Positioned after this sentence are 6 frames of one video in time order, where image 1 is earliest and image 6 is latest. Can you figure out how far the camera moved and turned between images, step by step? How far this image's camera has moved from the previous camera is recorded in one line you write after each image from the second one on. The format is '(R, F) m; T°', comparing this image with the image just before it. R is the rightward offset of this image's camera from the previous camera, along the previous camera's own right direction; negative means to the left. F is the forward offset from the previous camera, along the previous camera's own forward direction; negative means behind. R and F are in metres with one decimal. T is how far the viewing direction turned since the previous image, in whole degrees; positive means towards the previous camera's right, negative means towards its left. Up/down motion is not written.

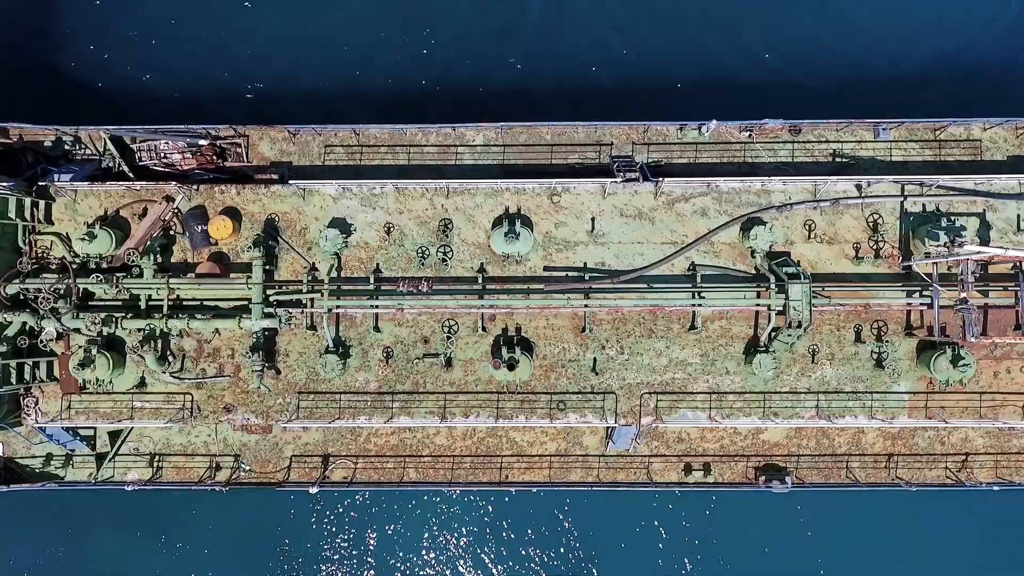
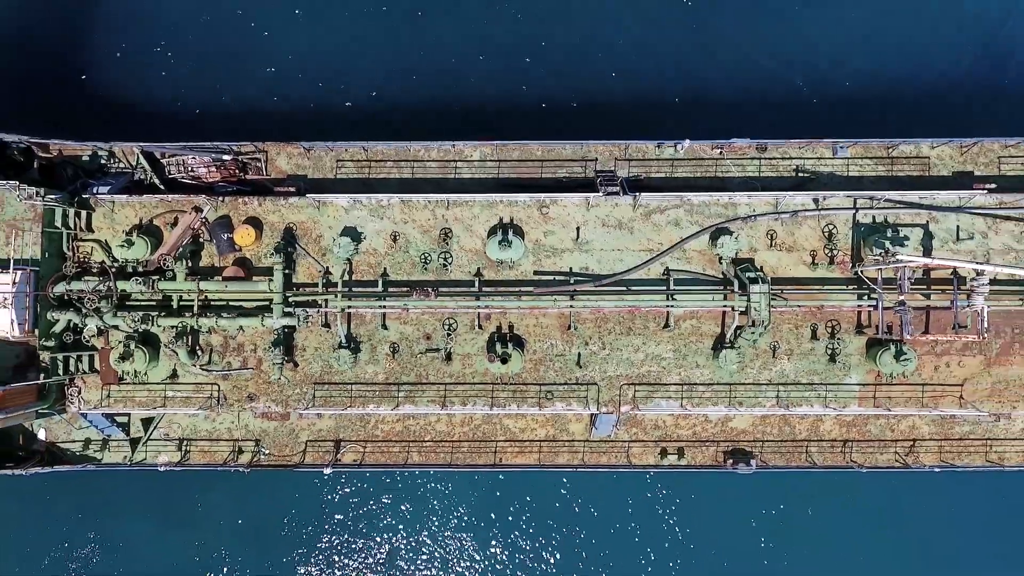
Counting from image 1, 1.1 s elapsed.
(+0.4, -2.0) m; 0°
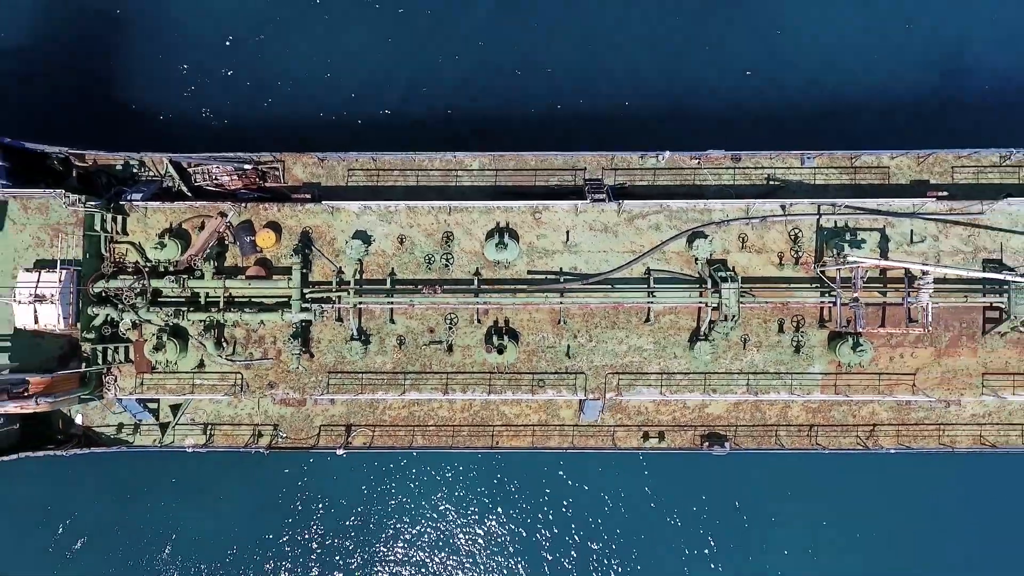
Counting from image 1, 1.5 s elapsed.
(+0.3, -2.0) m; 0°
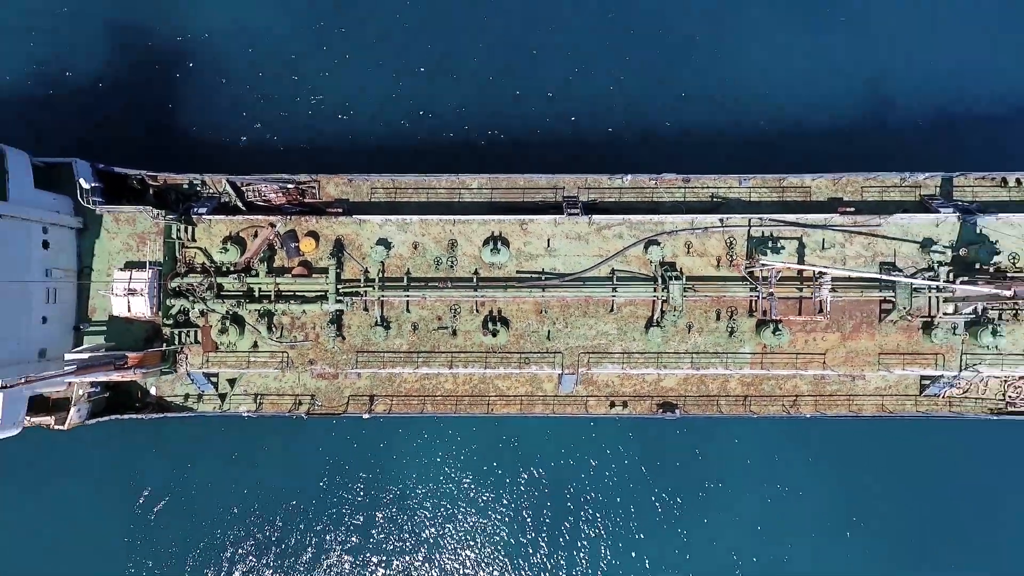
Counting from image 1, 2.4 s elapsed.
(+0.6, -5.4) m; 0°
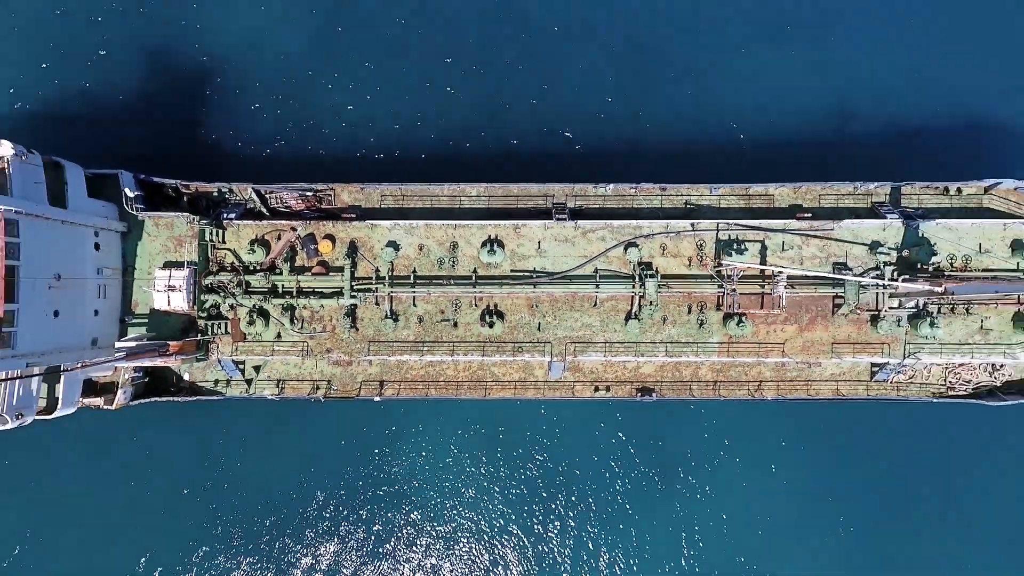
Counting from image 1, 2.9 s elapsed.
(+0.4, -3.4) m; 0°
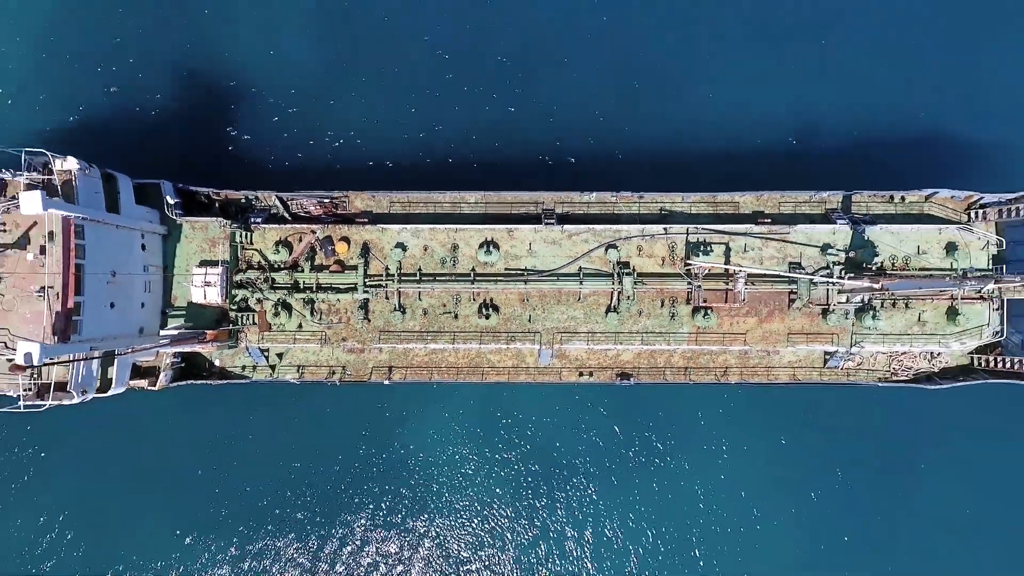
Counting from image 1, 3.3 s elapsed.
(+0.6, -4.0) m; 0°
